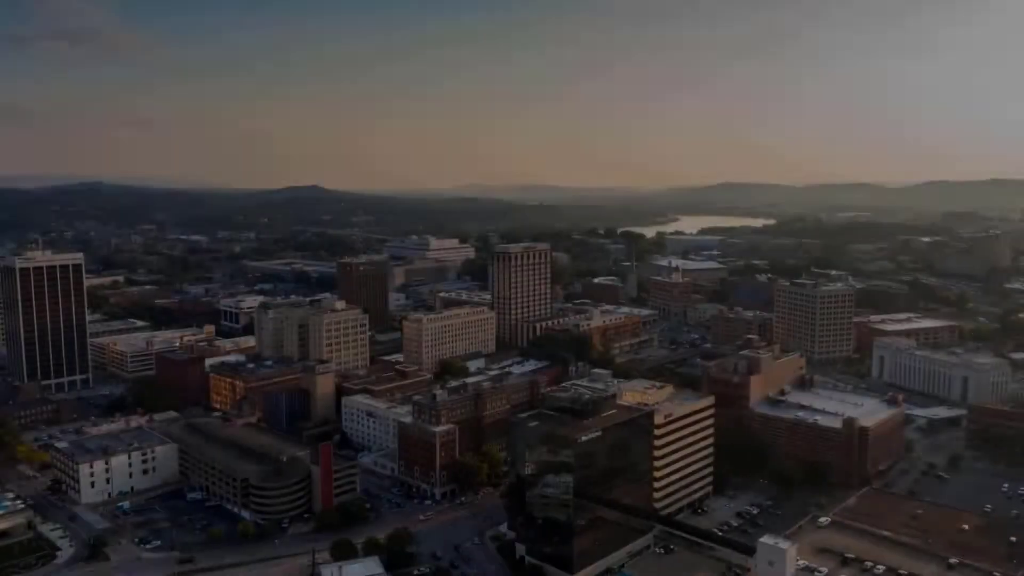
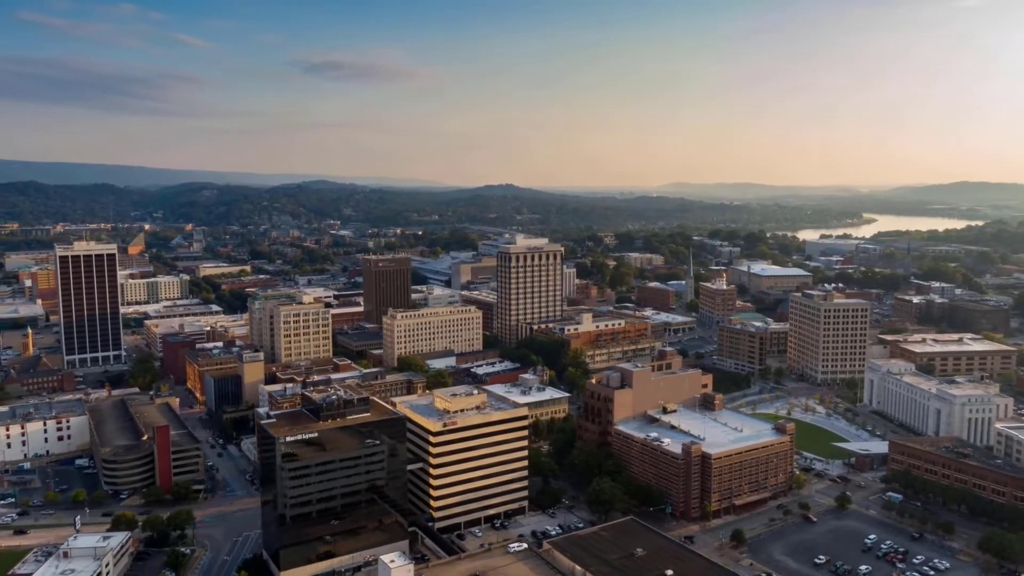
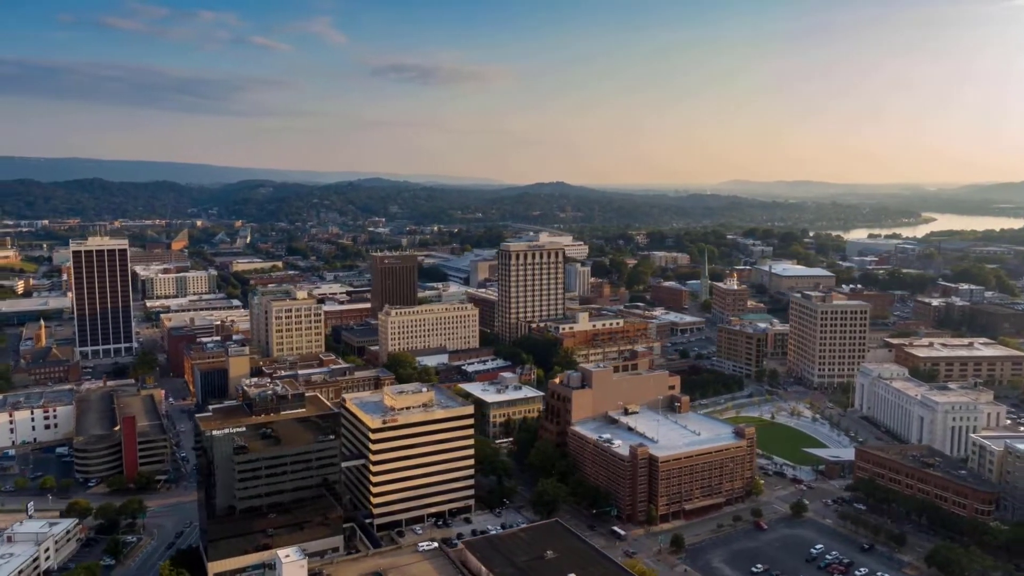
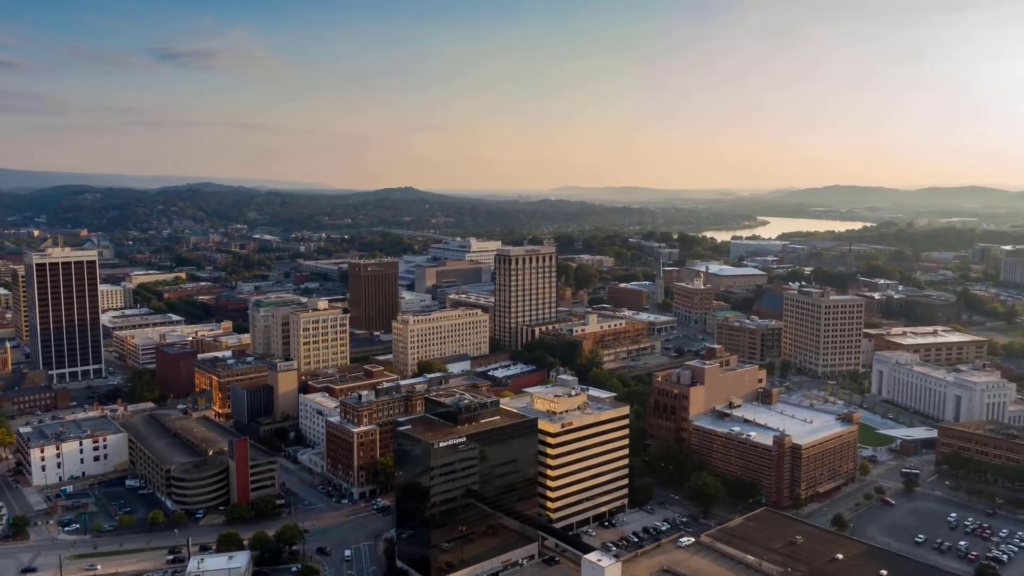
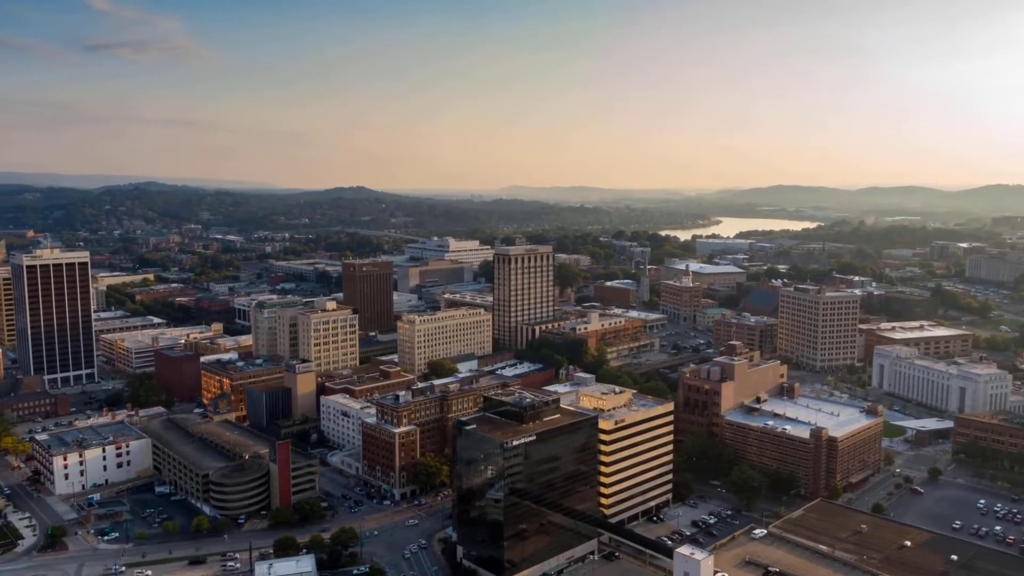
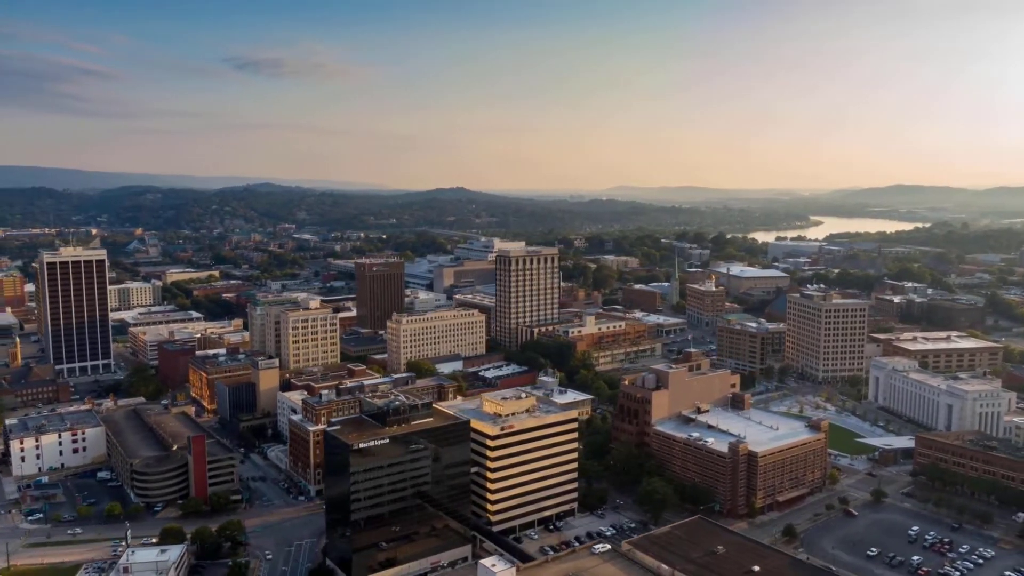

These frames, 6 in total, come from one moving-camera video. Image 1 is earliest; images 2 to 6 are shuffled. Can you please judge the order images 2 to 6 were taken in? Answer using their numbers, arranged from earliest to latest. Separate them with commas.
5, 4, 6, 2, 3
